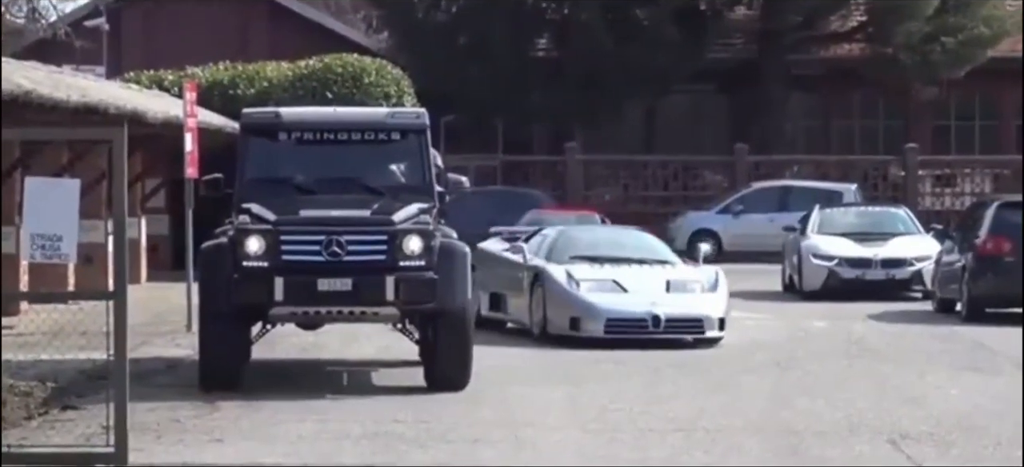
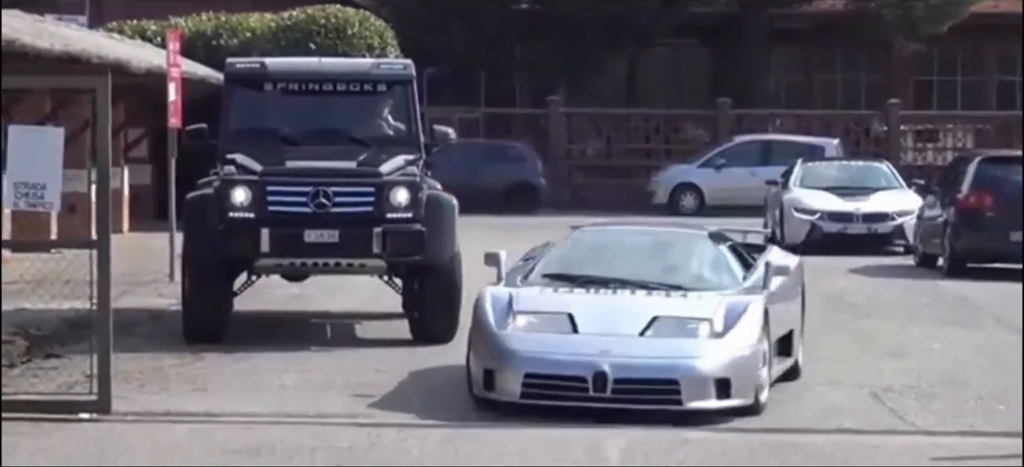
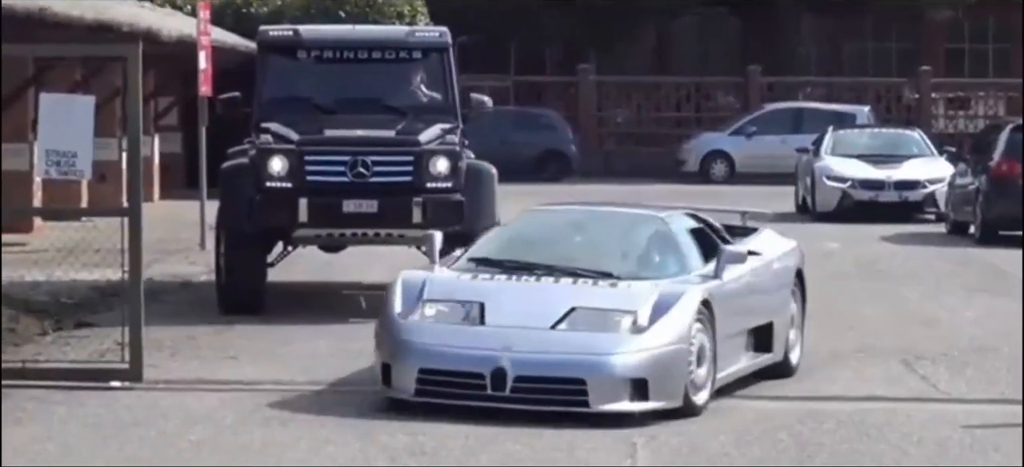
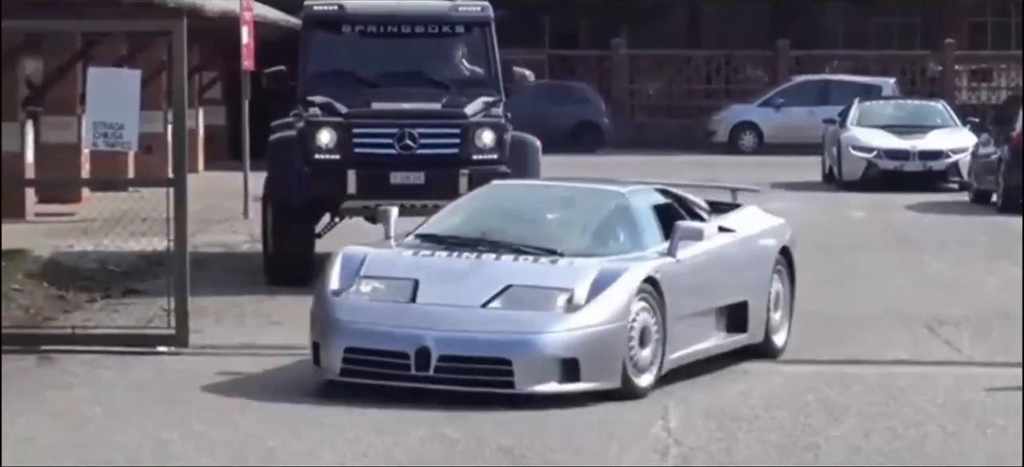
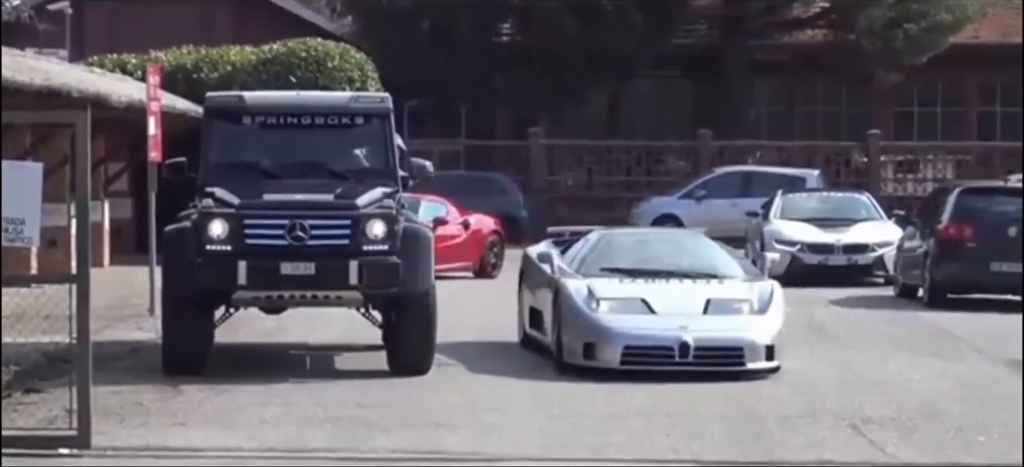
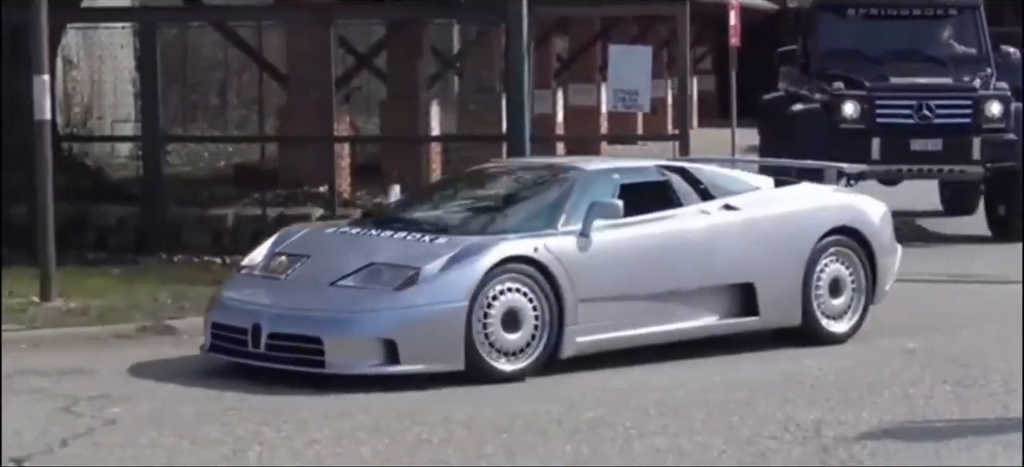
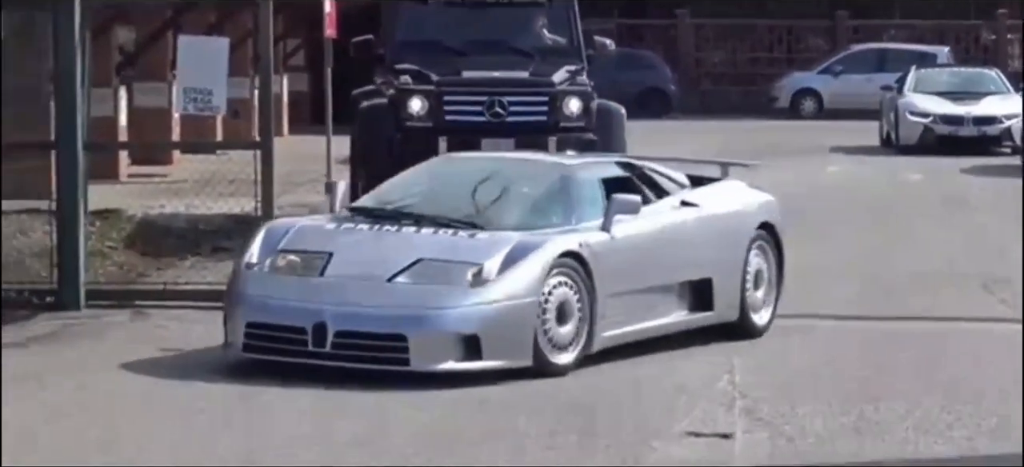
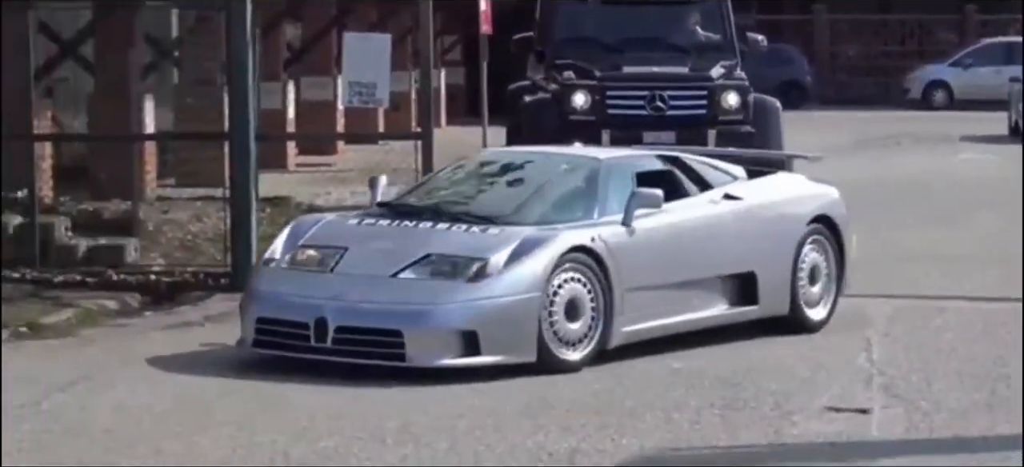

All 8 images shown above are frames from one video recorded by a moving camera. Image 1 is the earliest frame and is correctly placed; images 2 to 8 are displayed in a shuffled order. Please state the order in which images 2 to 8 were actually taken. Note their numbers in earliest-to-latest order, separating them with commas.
5, 2, 3, 4, 7, 8, 6
